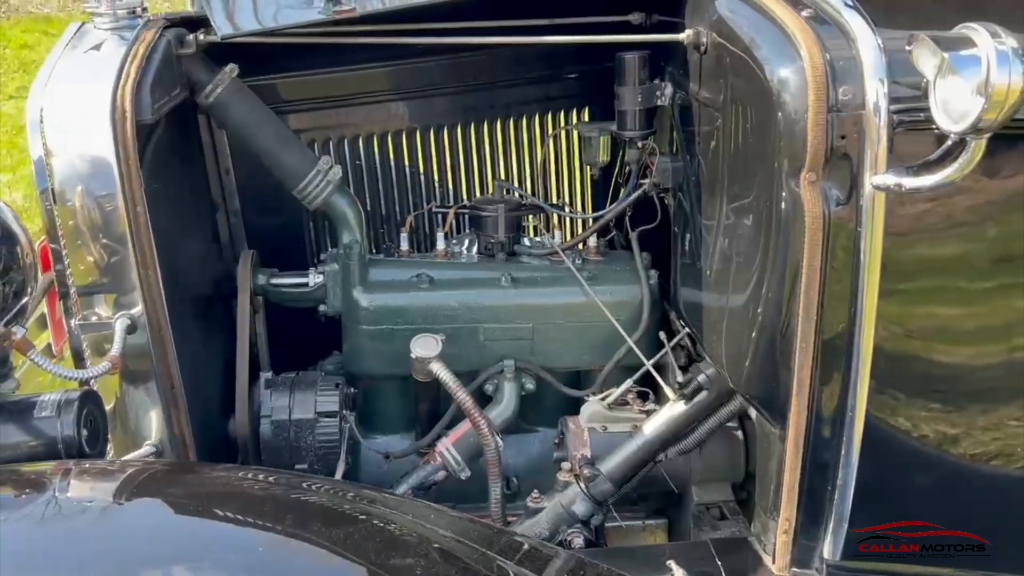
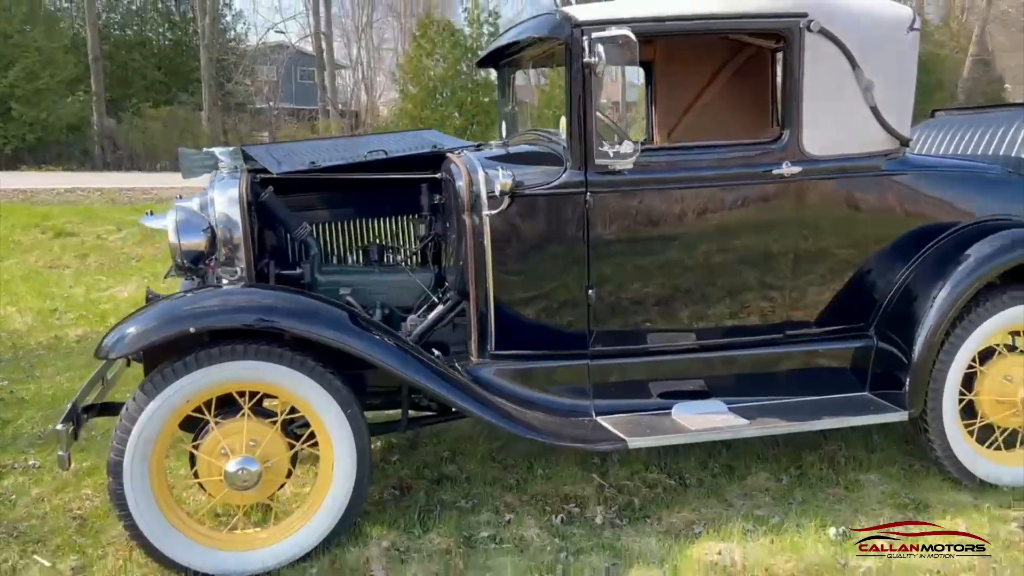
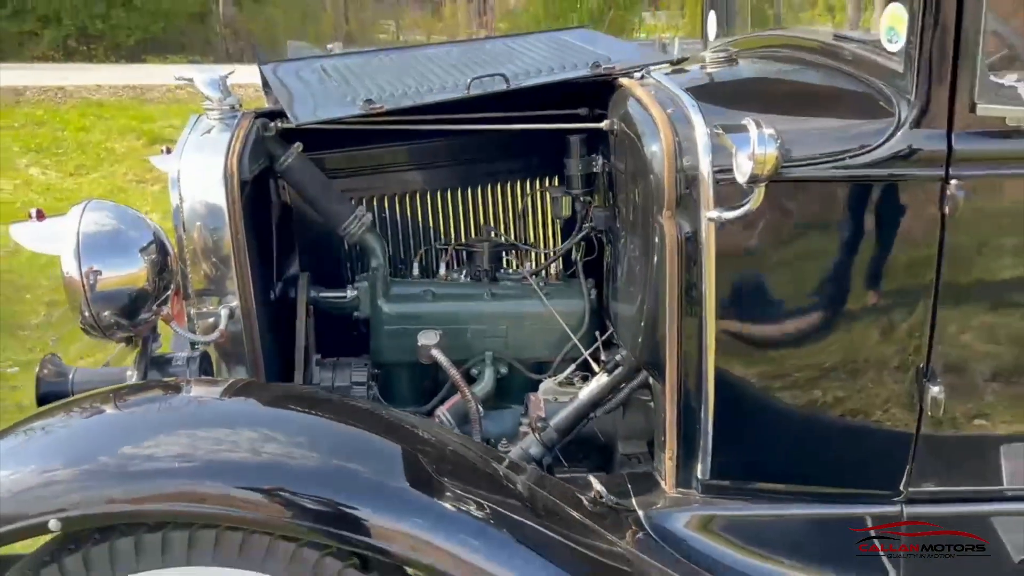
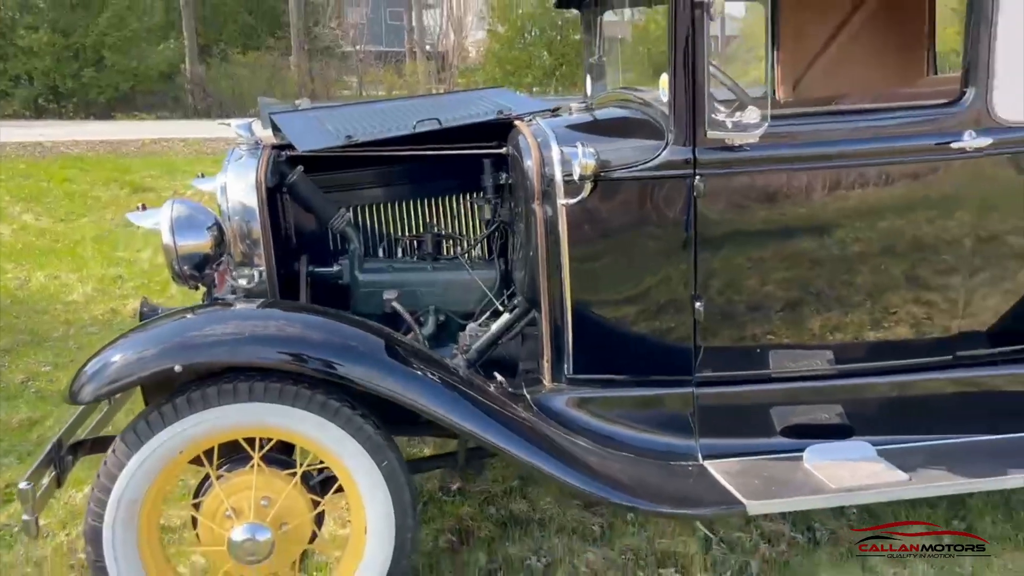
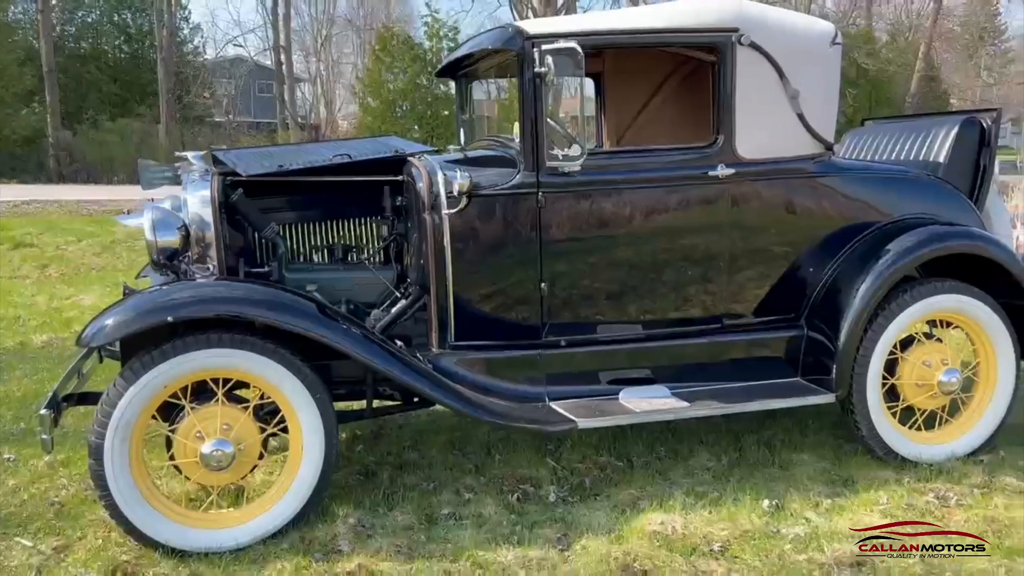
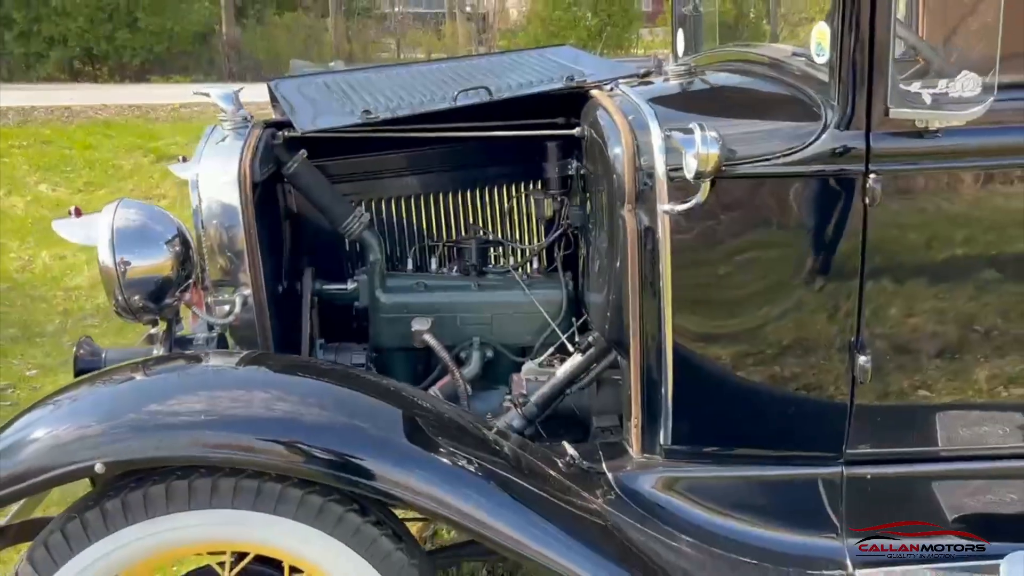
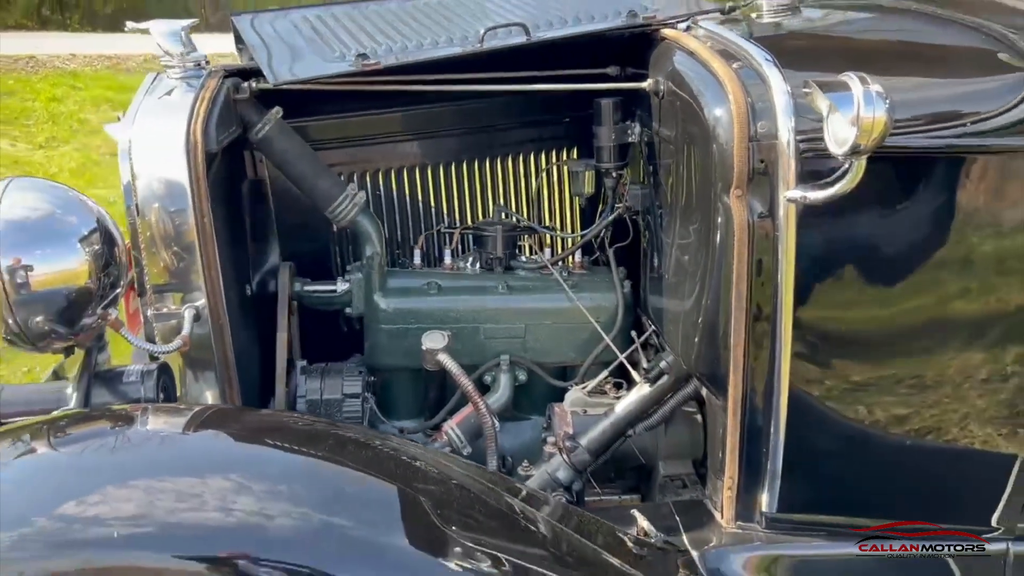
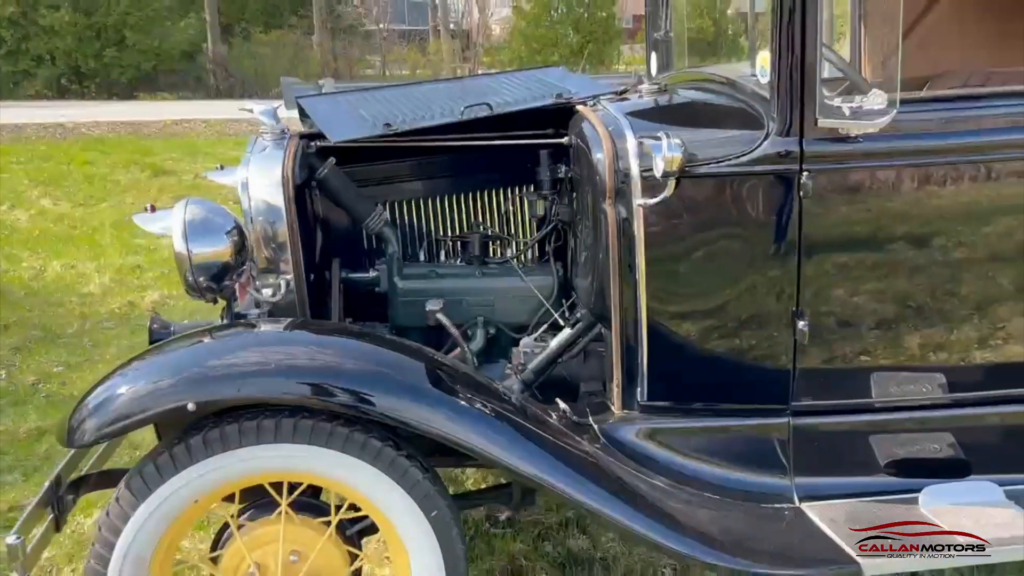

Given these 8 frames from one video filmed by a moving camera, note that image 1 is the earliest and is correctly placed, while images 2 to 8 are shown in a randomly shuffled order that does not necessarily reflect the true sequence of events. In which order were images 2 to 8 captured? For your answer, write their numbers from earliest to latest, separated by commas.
7, 3, 6, 8, 4, 2, 5
